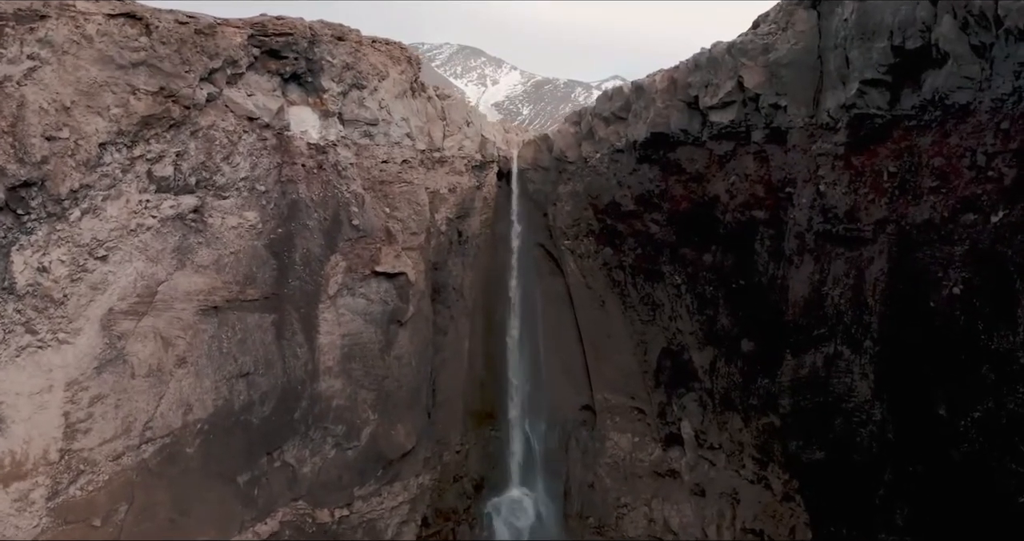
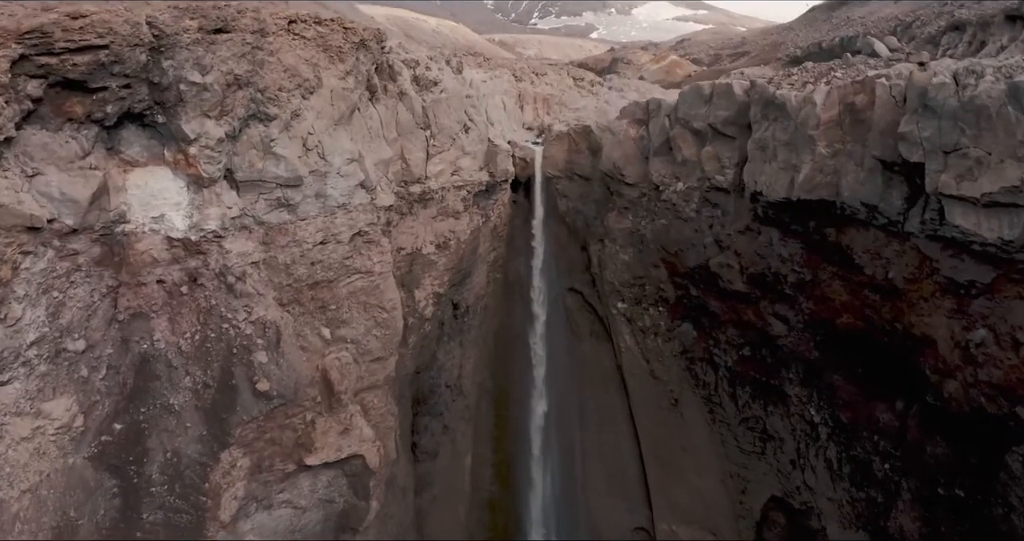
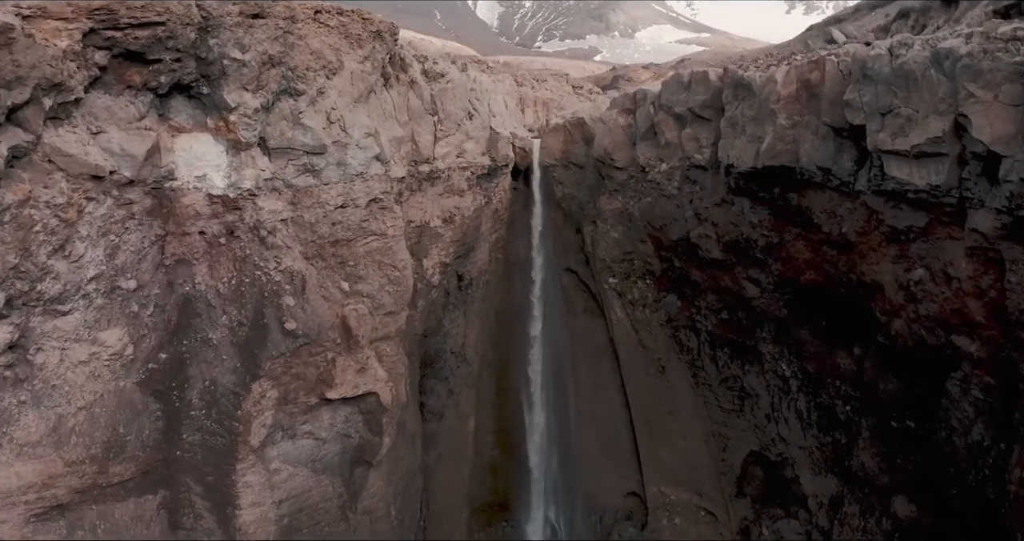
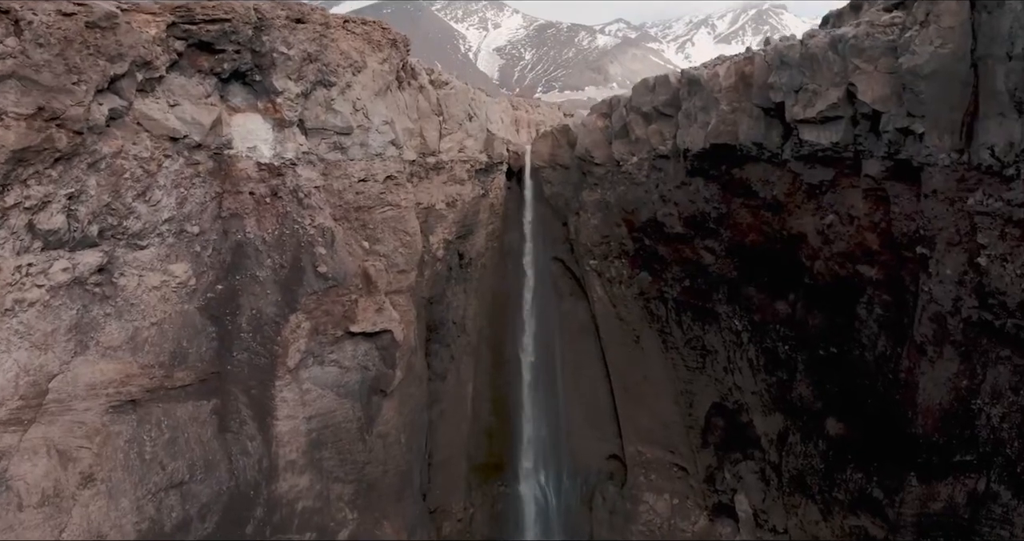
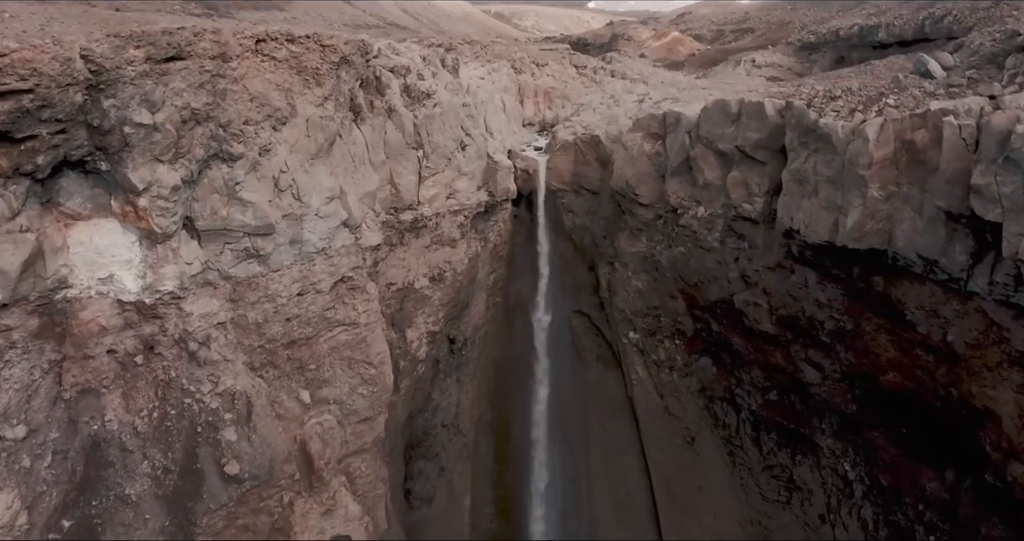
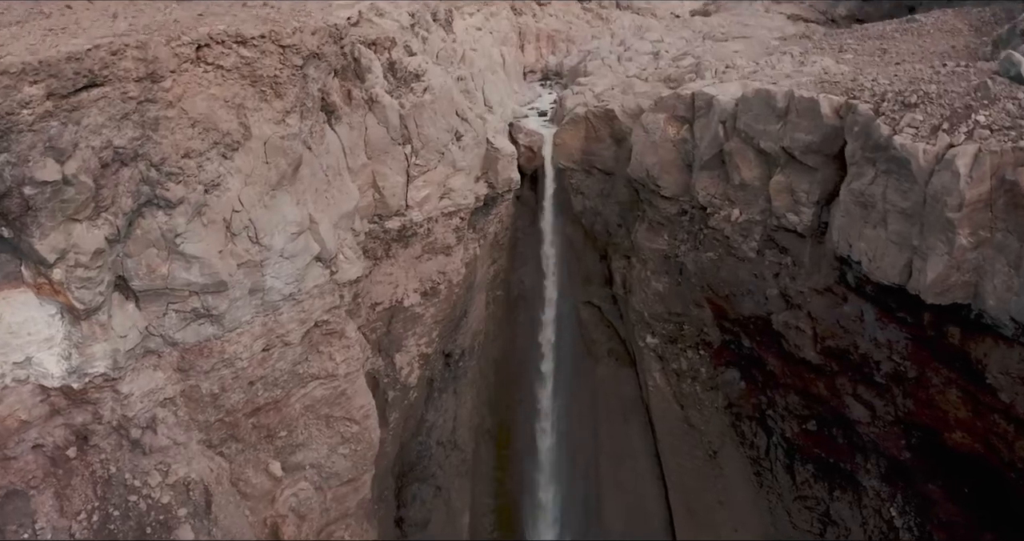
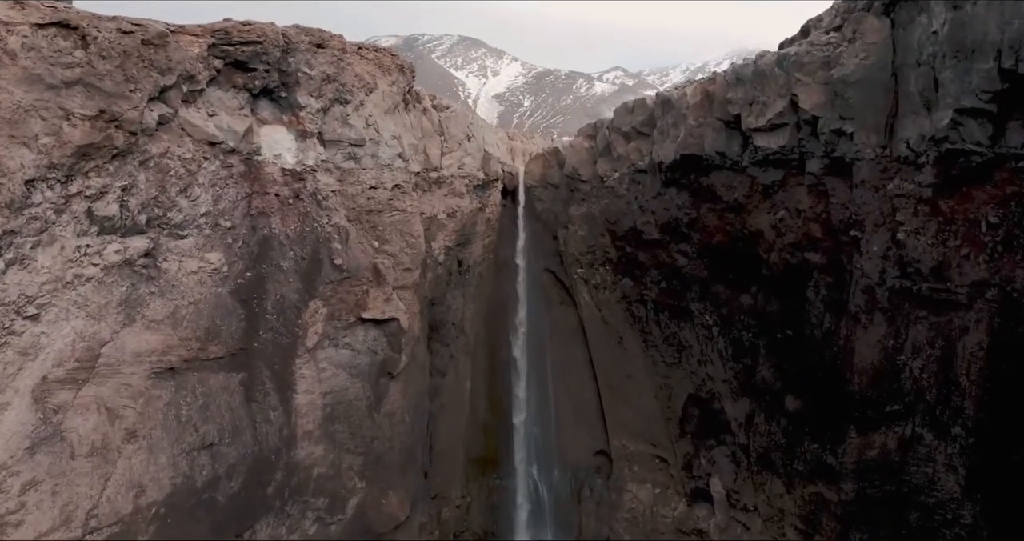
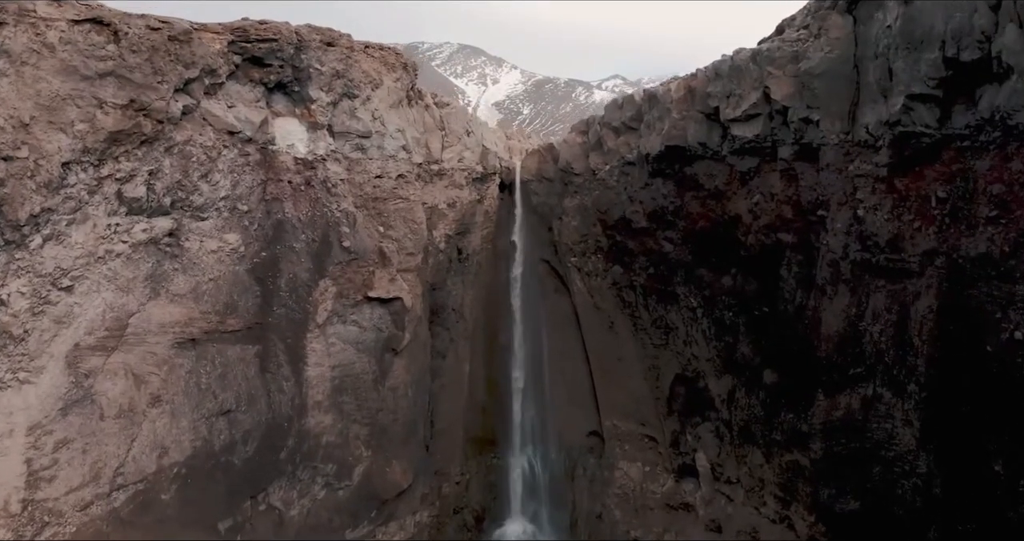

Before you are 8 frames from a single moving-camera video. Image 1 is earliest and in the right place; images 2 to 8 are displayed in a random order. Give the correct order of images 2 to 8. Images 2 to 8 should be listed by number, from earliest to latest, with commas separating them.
8, 7, 4, 3, 2, 5, 6
